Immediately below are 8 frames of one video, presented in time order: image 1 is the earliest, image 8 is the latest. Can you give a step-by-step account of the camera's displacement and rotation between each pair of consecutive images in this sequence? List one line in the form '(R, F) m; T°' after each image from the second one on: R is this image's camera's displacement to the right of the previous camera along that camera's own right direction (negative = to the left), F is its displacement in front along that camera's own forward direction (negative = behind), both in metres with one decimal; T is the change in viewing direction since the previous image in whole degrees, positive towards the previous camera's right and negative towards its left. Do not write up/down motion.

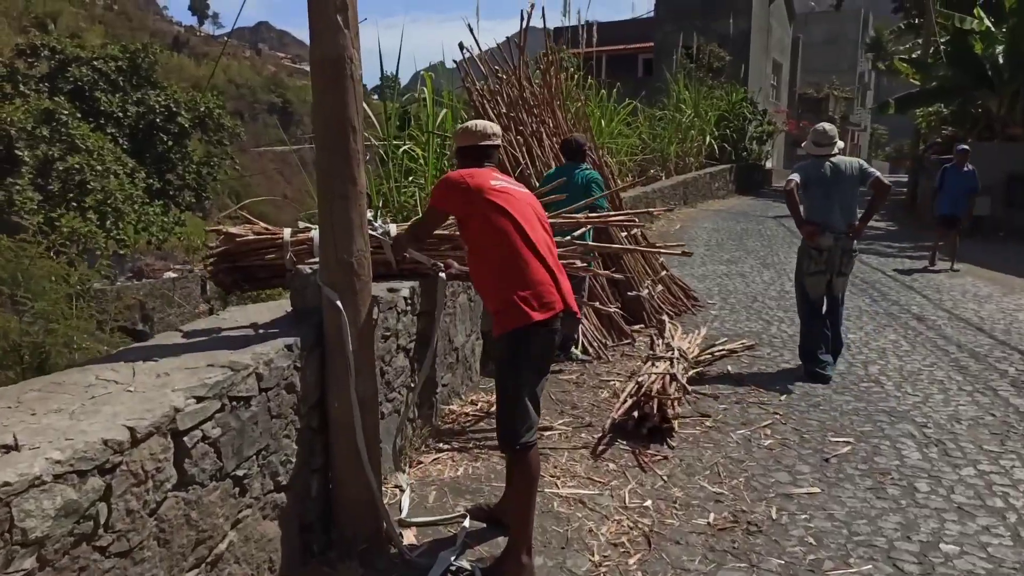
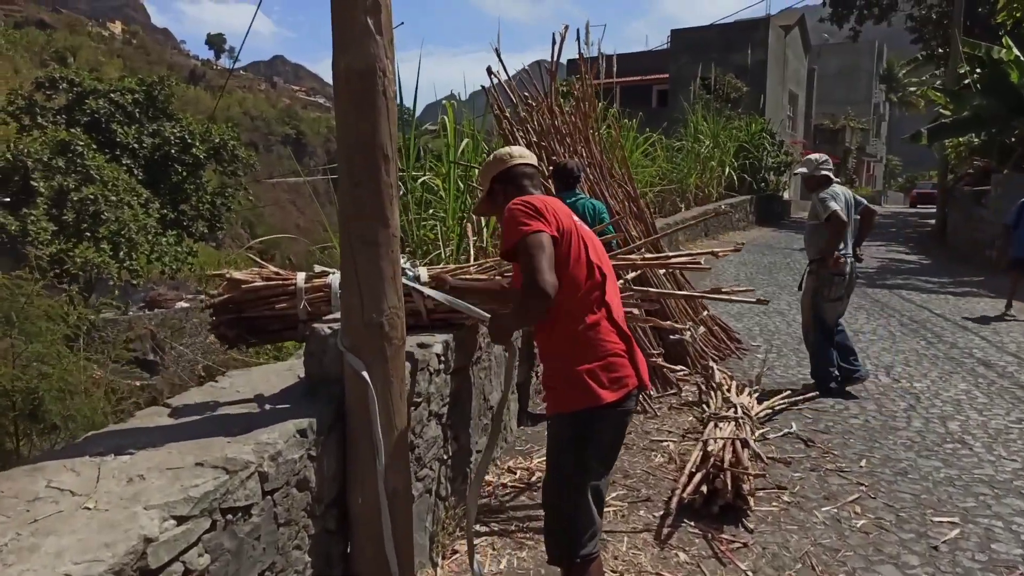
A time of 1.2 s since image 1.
(0.0, +0.1) m; -1°
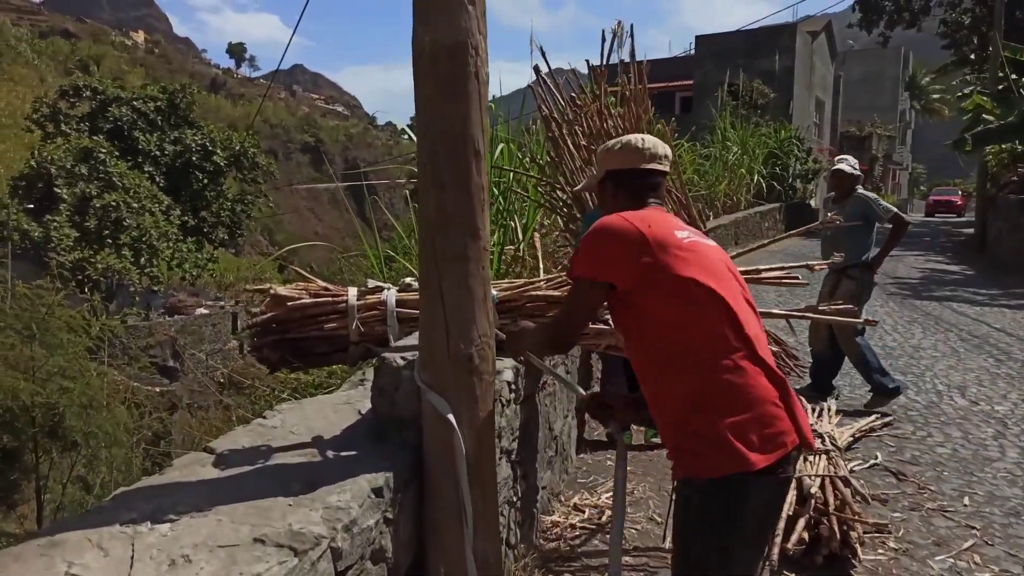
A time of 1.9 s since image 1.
(0.0, +0.1) m; -1°
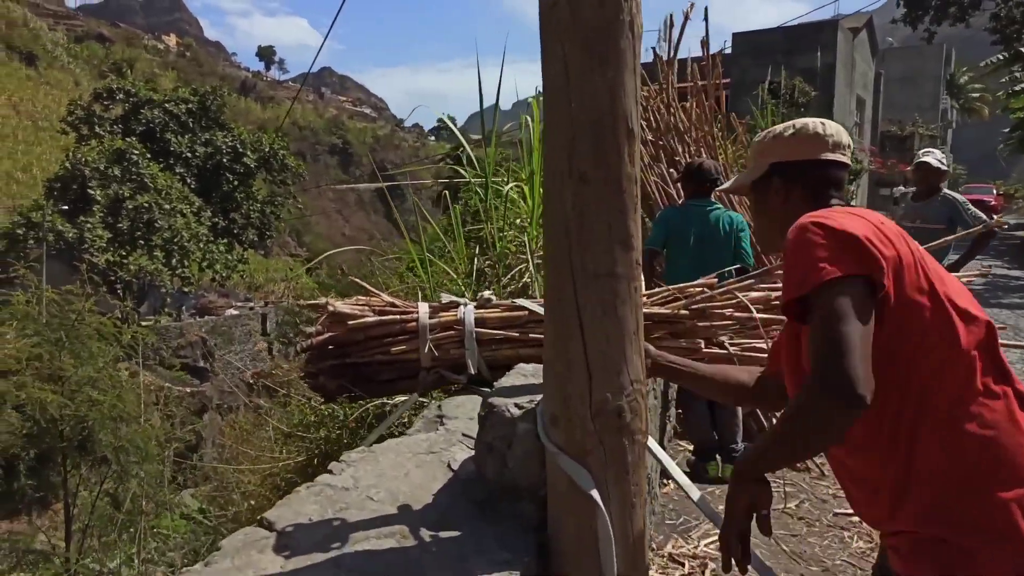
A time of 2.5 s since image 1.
(0.0, +0.1) m; -2°
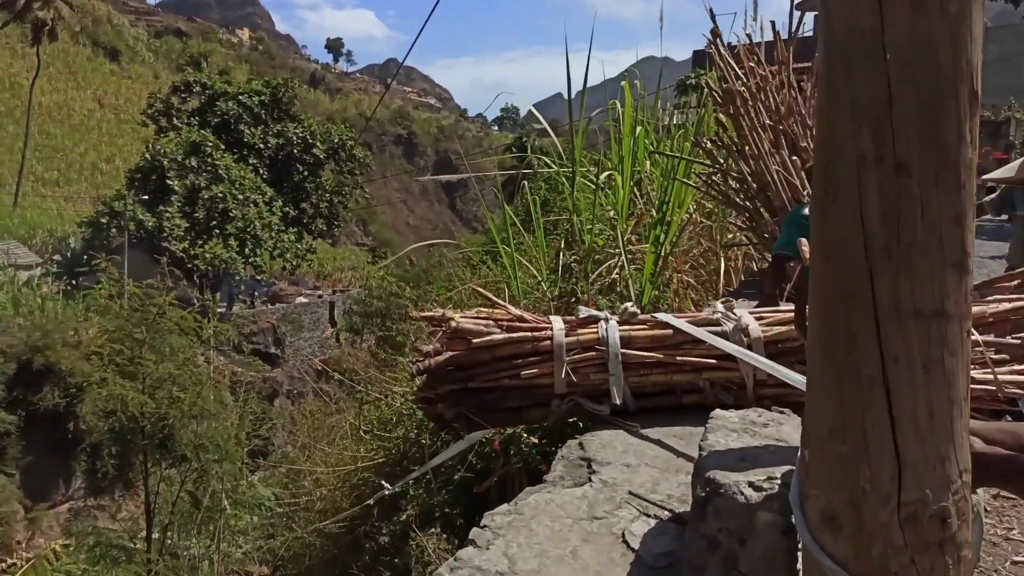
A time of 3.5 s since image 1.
(0.0, +0.1) m; -5°
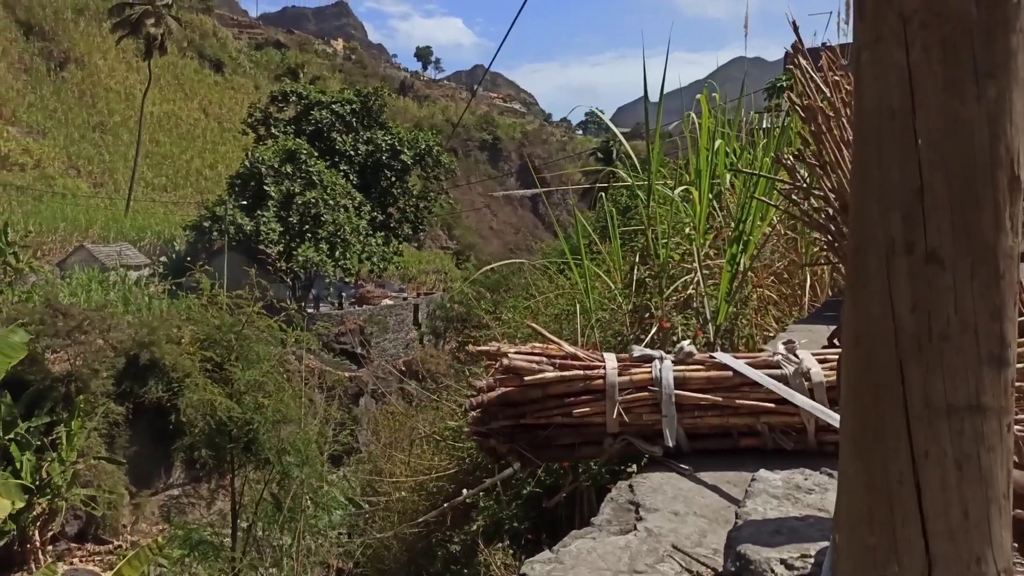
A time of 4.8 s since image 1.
(0.0, 0.0) m; -6°
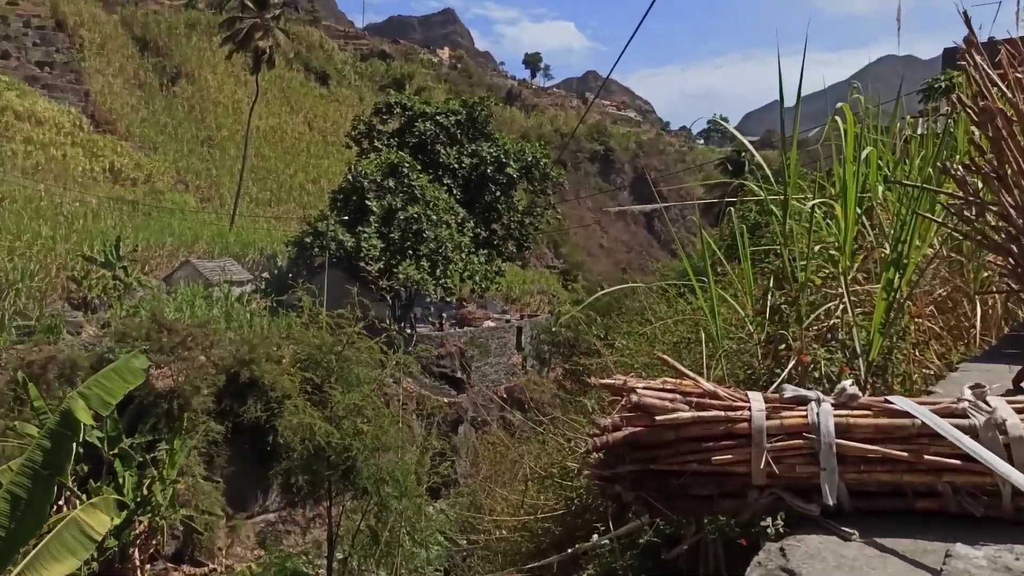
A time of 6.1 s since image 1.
(-0.1, +0.8) m; -8°
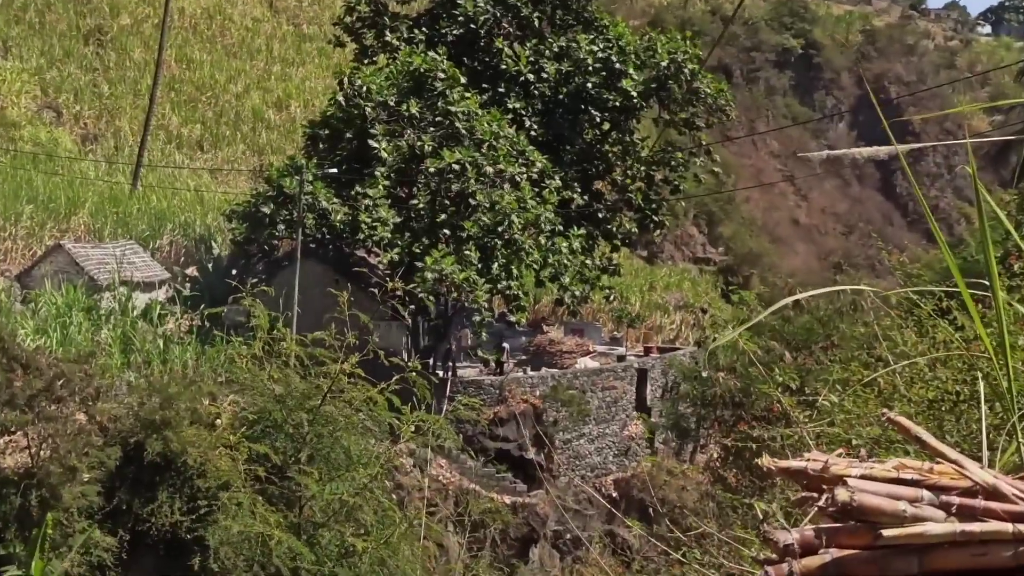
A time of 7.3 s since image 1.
(-0.6, +4.2) m; -3°
